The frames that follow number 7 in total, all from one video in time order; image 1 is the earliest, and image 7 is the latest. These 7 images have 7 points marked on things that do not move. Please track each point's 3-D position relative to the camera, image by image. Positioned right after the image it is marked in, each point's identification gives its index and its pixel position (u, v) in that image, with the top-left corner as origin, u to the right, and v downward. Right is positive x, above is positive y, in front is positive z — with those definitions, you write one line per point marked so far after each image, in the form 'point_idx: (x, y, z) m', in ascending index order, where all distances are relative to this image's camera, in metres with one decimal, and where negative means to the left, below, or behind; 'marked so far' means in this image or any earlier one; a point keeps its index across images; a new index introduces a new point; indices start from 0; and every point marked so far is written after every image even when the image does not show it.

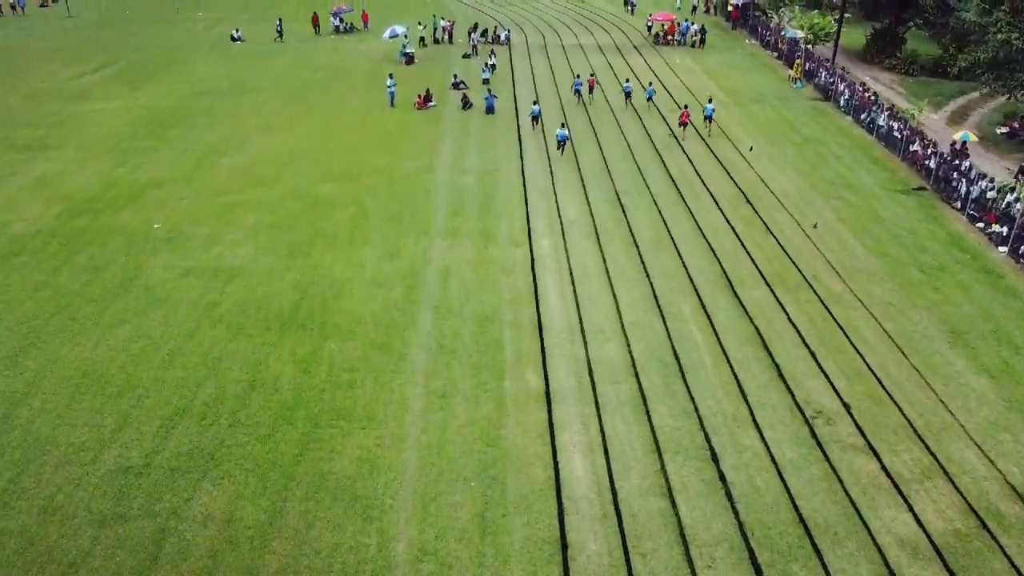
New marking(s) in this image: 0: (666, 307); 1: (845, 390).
0: (+3.7, -0.5, +18.8) m
1: (+6.8, -2.1, +16.0) m
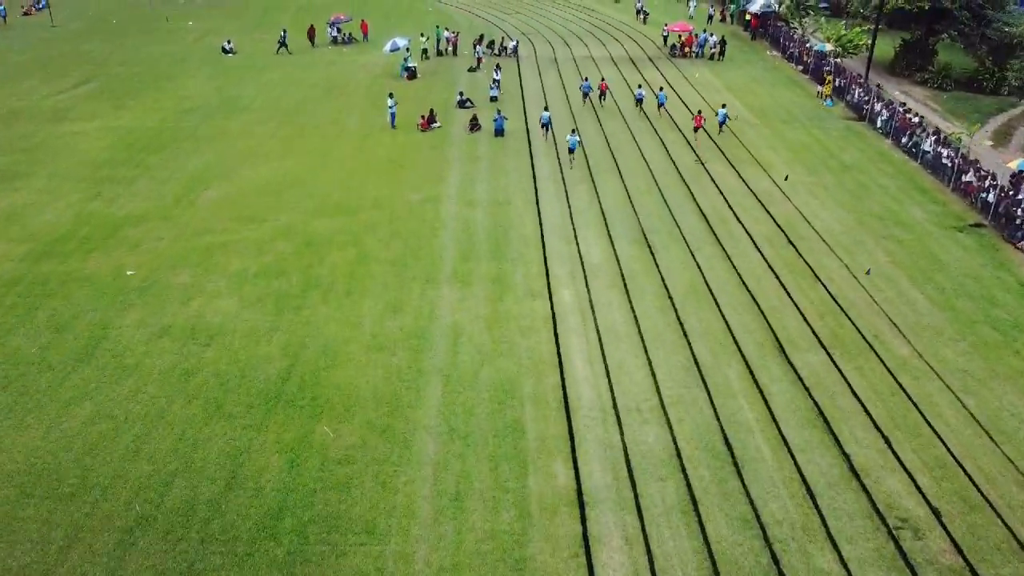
0: (+4.2, -1.9, +16.3) m
1: (+7.2, -3.5, +13.5) m
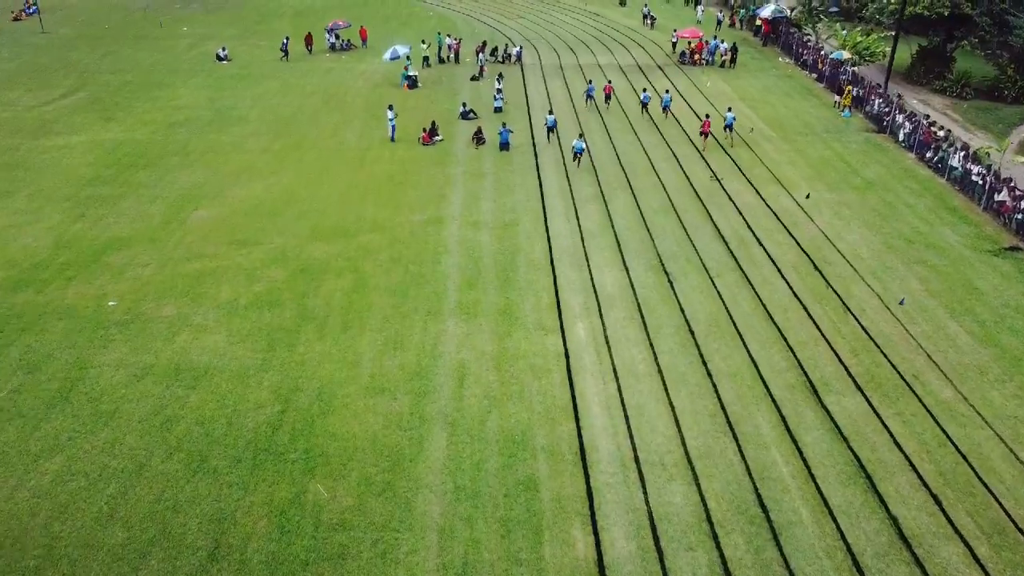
0: (+4.4, -2.6, +15.0) m
1: (+7.5, -4.3, +12.2) m
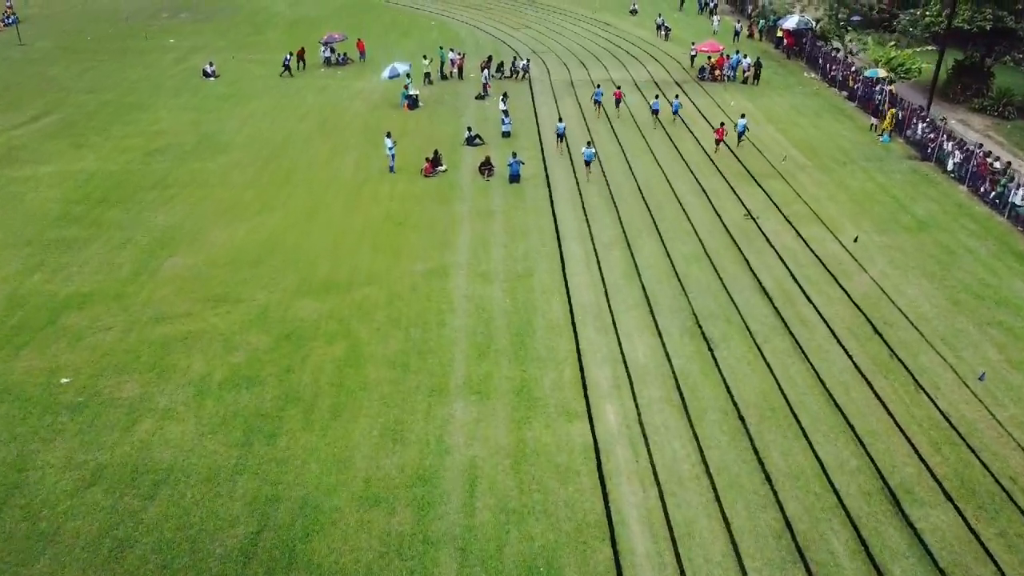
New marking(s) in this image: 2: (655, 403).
0: (+4.7, -4.2, +12.4) m
1: (+7.8, -5.8, +9.5) m
2: (+2.9, -2.3, +15.7) m
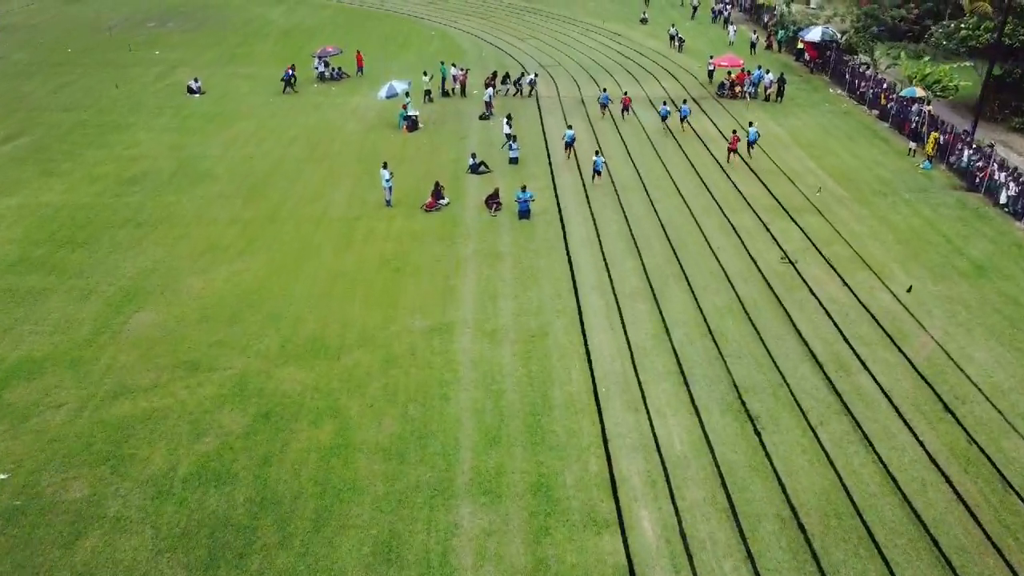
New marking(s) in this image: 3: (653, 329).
0: (+5.0, -5.6, +9.9) m
1: (+8.1, -7.2, +7.1) m
2: (+3.2, -3.7, +13.3) m
3: (+3.3, -0.9, +18.1) m
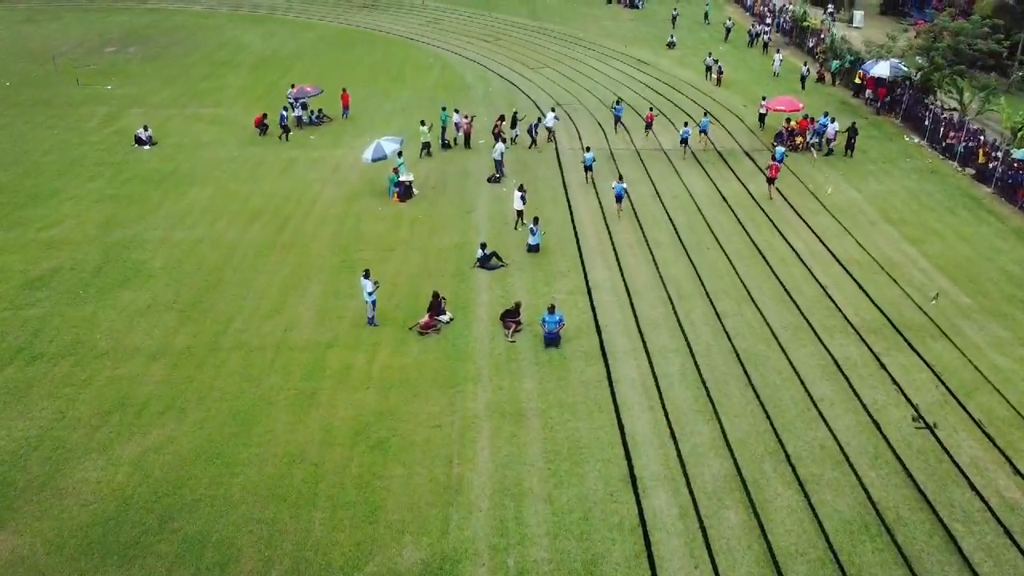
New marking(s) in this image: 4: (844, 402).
0: (+5.6, -9.0, +3.9) m
1: (+8.7, -10.6, +1.1) m
2: (+3.7, -7.1, +7.3) m
3: (+3.8, -4.4, +12.1) m
4: (+6.7, -2.3, +15.8) m
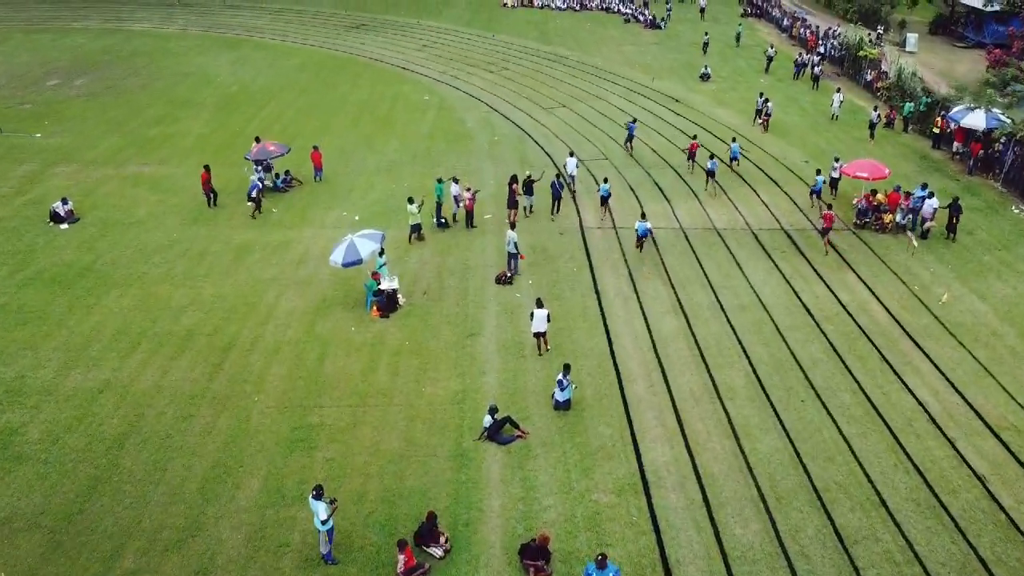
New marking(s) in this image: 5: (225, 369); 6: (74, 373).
0: (+6.0, -12.4, -2.1) m
1: (+9.1, -14.1, -5.0) m
2: (+4.1, -10.6, +1.2) m
3: (+4.2, -7.8, +6.1) m
4: (+7.1, -5.7, +9.7) m
5: (-6.2, -1.7, +16.7) m
6: (-9.2, -1.8, +16.6) m
